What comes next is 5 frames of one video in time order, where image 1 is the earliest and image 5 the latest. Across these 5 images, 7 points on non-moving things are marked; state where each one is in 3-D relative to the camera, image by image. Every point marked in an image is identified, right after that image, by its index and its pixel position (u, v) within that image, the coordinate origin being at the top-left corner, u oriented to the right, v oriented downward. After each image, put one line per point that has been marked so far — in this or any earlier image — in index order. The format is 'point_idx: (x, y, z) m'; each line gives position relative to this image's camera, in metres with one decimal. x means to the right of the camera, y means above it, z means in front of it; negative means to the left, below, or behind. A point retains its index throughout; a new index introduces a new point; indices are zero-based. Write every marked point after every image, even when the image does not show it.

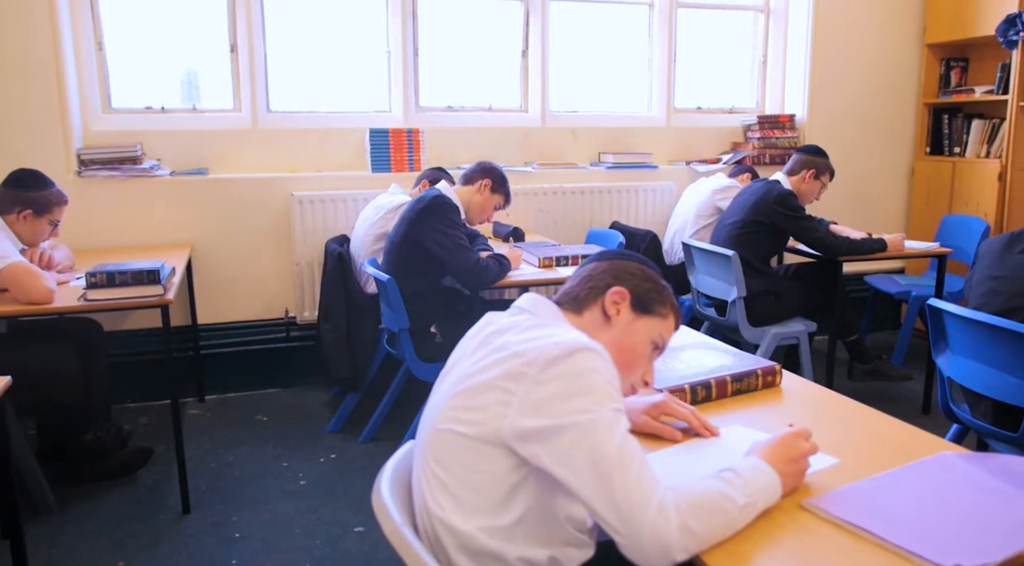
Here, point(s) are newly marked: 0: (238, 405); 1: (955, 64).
0: (-1.4, -0.6, +3.5) m
1: (+2.6, +1.3, +4.2) m
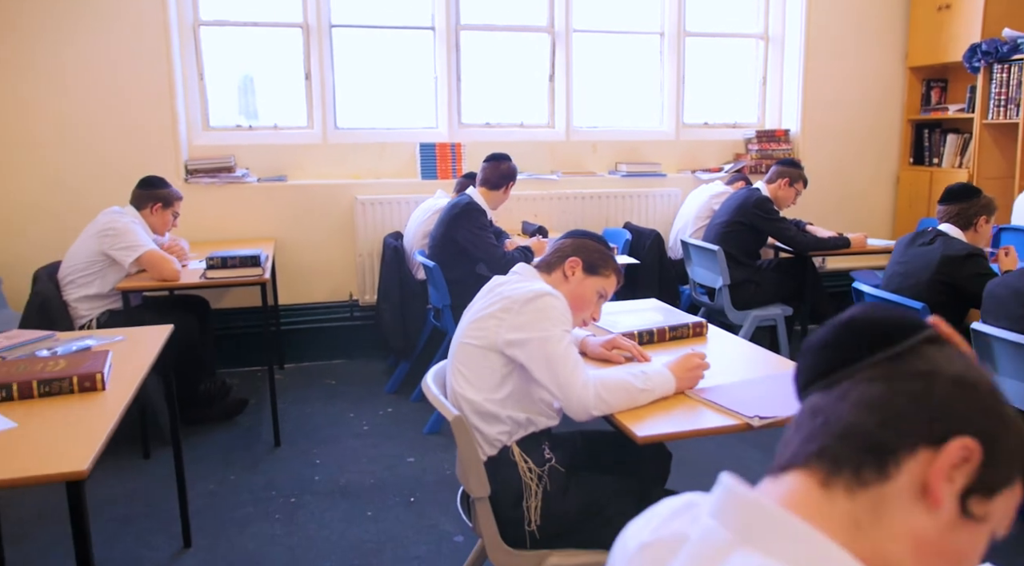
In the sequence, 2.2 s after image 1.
0: (-1.2, -0.5, +4.3) m
1: (+2.8, +1.3, +4.7) m
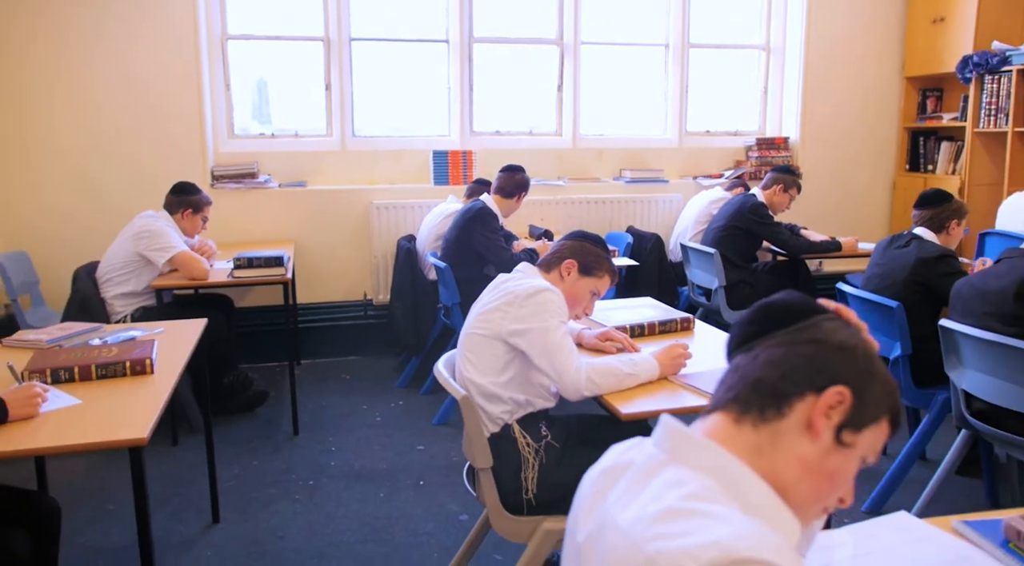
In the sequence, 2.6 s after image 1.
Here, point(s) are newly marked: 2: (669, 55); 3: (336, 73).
0: (-1.2, -0.5, +4.5) m
1: (+2.9, +1.3, +4.9) m
2: (+1.1, +1.6, +5.0) m
3: (-1.2, +1.4, +4.7) m
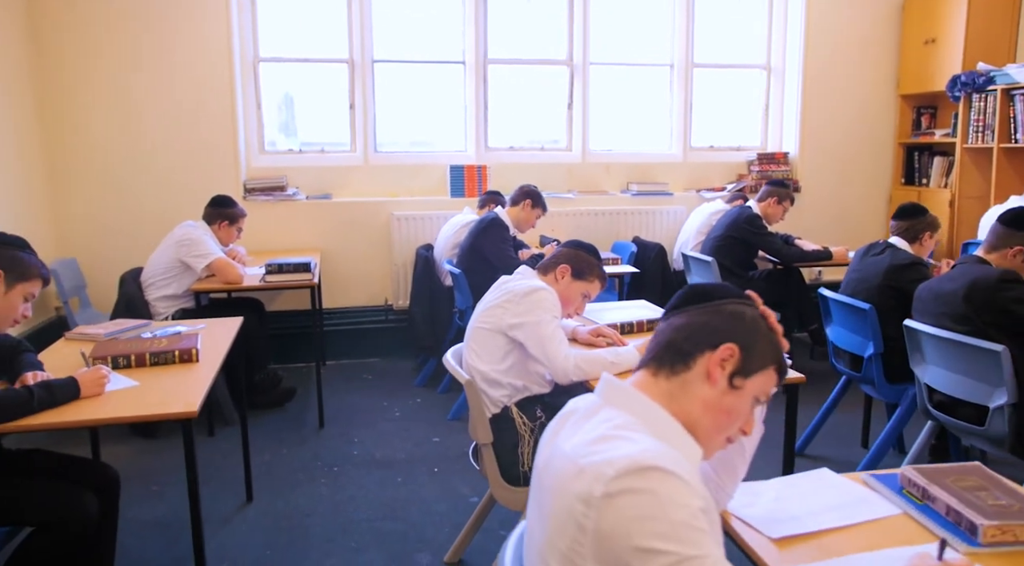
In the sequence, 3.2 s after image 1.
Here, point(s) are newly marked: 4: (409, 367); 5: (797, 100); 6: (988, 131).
0: (-1.1, -0.6, +4.8) m
1: (+3.0, +1.2, +5.1) m
2: (+1.2, +1.6, +5.3) m
3: (-1.1, +1.3, +5.0) m
4: (-0.7, -0.6, +4.8) m
5: (+2.1, +1.3, +5.2) m
6: (+2.9, +0.9, +4.4) m
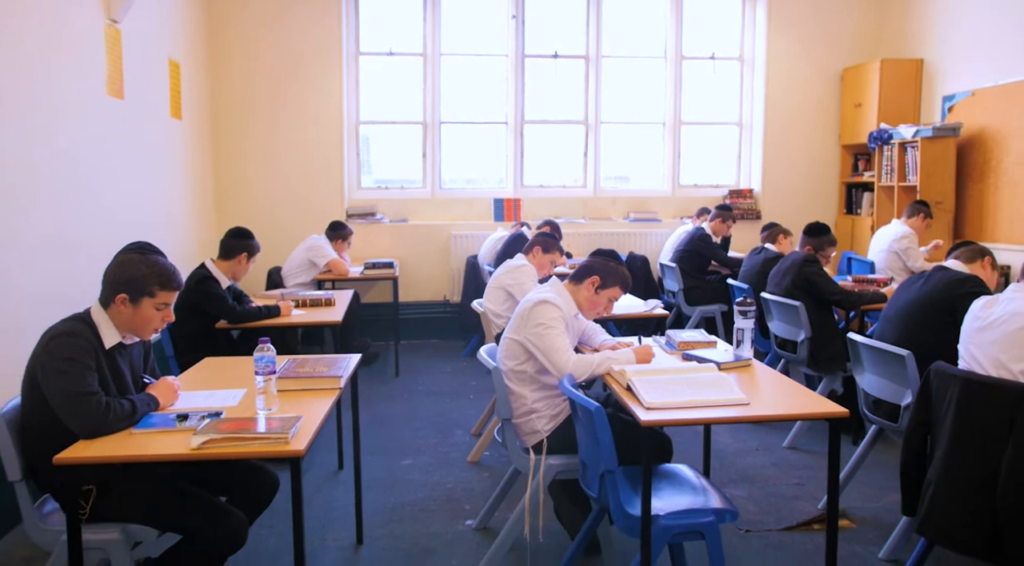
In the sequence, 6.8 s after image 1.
0: (-0.9, -0.6, +6.6) m
1: (+3.3, +1.2, +6.6) m
2: (+1.5, +1.5, +7.0) m
3: (-0.8, +1.3, +6.9) m
4: (-0.5, -0.6, +6.6) m
5: (+2.4, +1.3, +6.7) m
6: (+3.1, +0.9, +5.9) m
